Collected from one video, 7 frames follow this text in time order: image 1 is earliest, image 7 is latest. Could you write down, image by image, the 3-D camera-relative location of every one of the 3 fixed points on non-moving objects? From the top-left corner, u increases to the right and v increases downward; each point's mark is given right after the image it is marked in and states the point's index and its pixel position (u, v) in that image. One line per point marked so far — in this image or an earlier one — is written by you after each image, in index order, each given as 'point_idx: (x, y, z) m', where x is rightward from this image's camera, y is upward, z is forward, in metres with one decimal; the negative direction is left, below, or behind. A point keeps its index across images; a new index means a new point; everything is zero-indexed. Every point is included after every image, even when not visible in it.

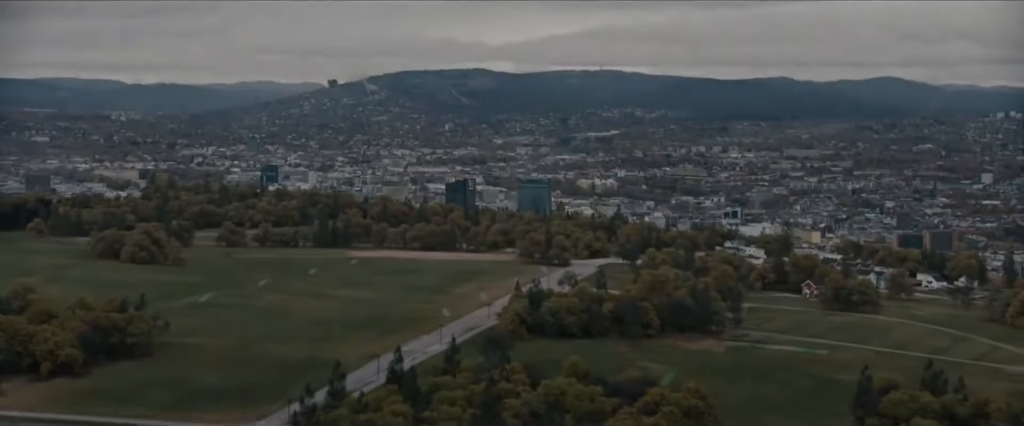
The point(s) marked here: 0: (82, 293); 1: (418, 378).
0: (-5.7, -1.1, +16.8) m
1: (-1.0, -1.8, +13.1) m
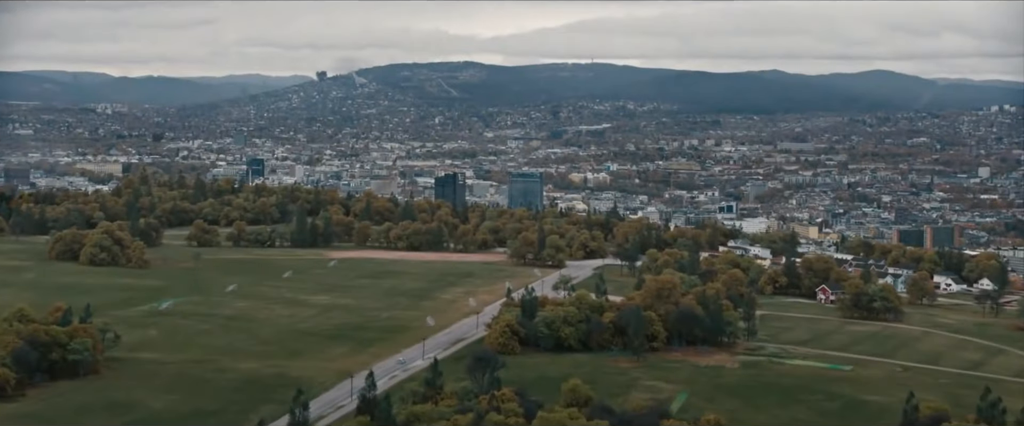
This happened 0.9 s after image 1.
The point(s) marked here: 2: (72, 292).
0: (-5.9, -1.1, +15.6) m
1: (-1.1, -1.7, +12.0) m
2: (-5.7, -1.0, +16.6) m
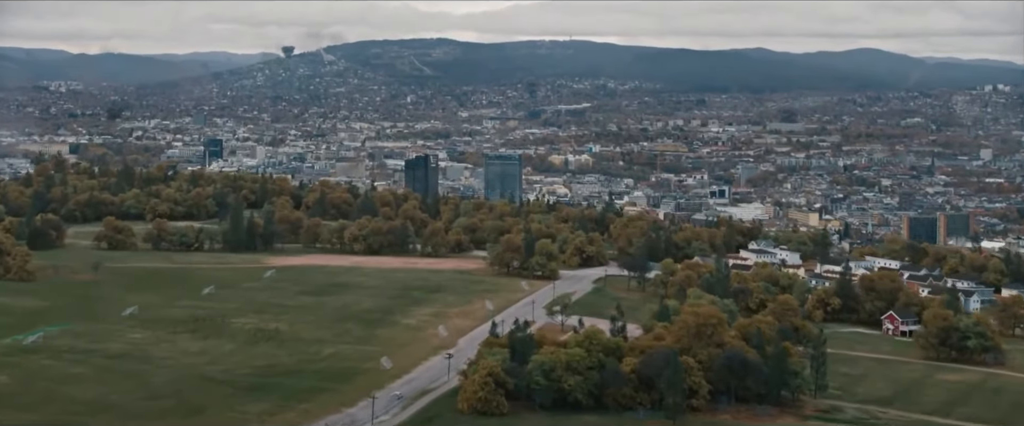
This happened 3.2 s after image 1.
0: (-6.0, -1.0, +12.6) m
1: (-1.2, -1.8, +9.0) m
2: (-5.9, -1.0, +13.5) m
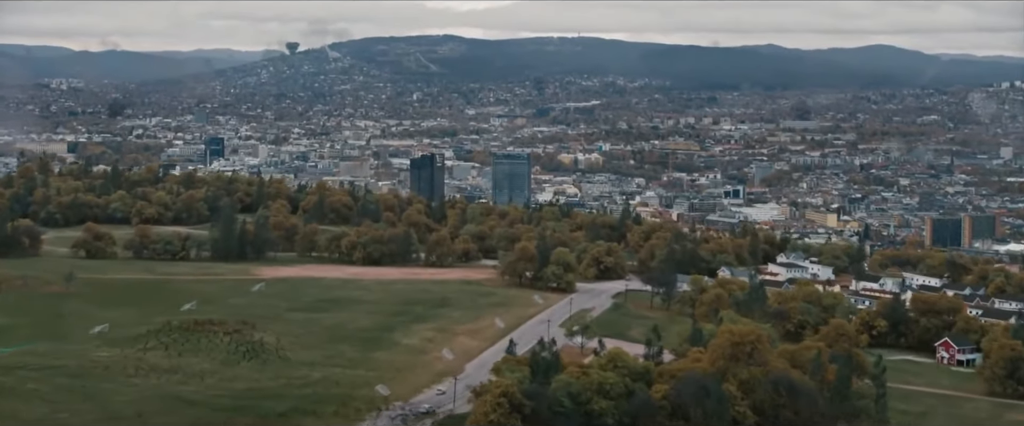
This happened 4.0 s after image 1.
0: (-5.9, -1.1, +11.5) m
1: (-1.1, -1.8, +7.9) m
2: (-5.8, -1.0, +12.4) m
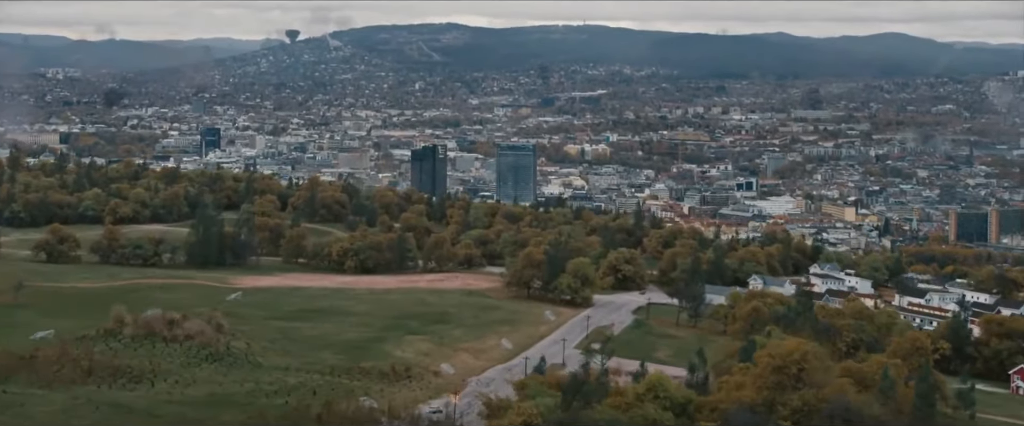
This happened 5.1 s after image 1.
0: (-5.9, -1.1, +10.2) m
1: (-1.1, -1.9, +6.7) m
2: (-5.7, -1.0, +11.2) m
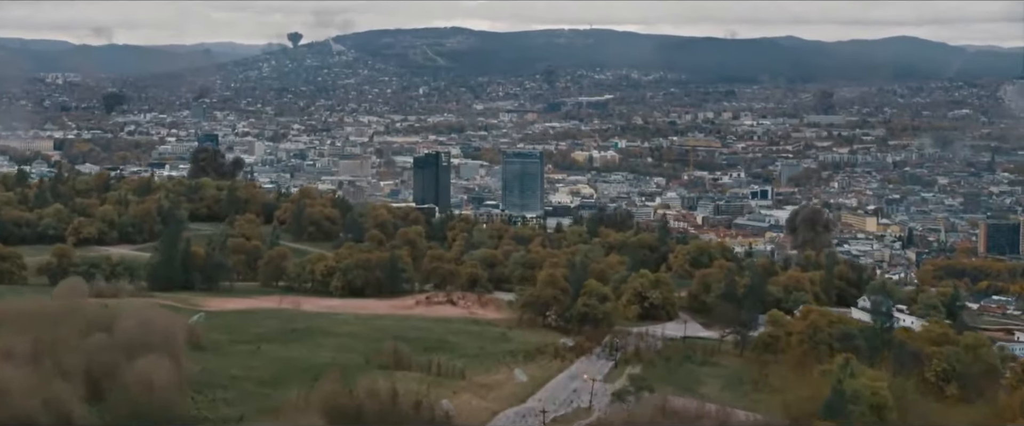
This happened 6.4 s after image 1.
0: (-5.8, -1.3, +9.0) m
1: (-1.0, -2.0, +5.4) m
2: (-5.6, -1.2, +9.9) m
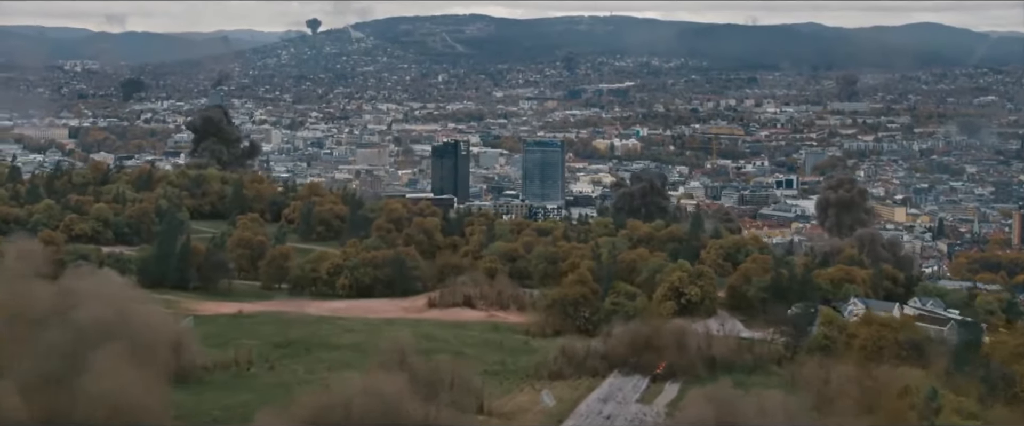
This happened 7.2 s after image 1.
0: (-5.6, -1.2, +8.5) m
1: (-0.9, -2.0, +4.9) m
2: (-5.4, -1.2, +9.5) m
